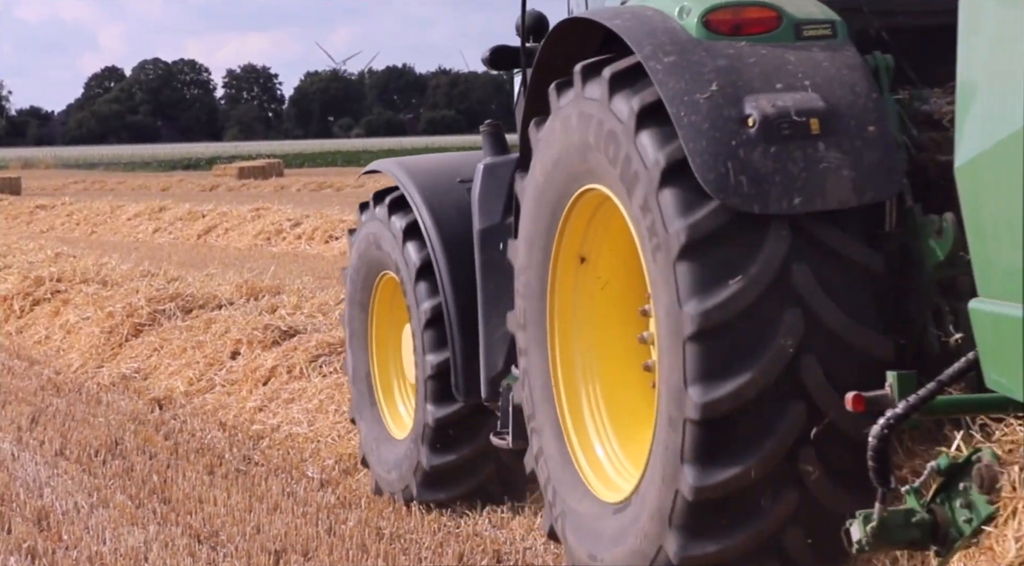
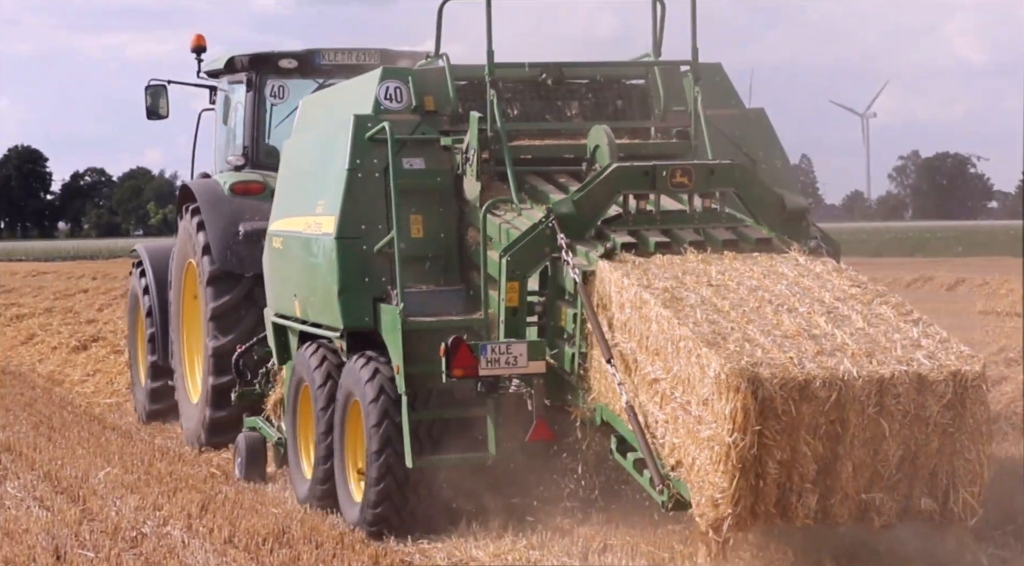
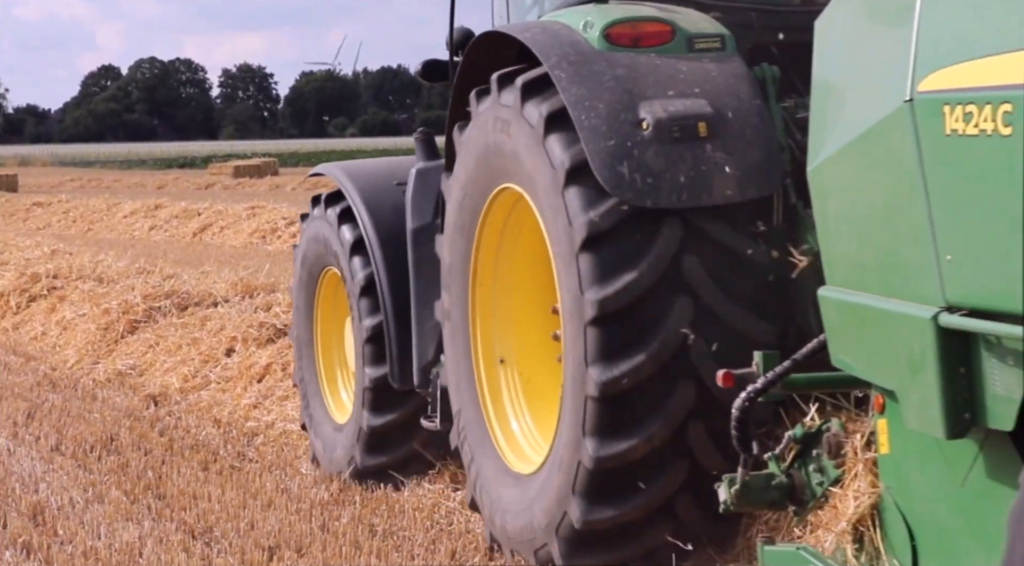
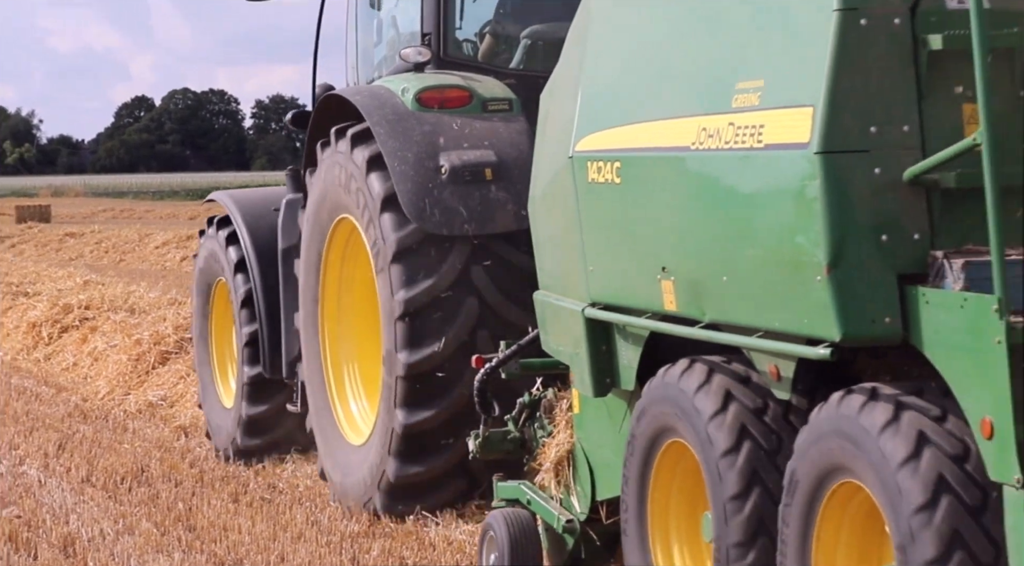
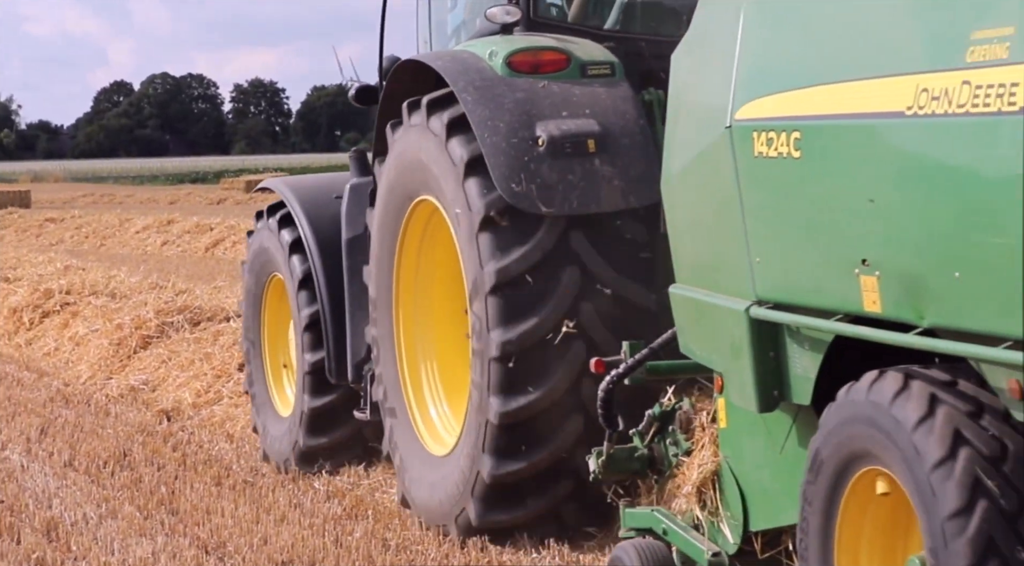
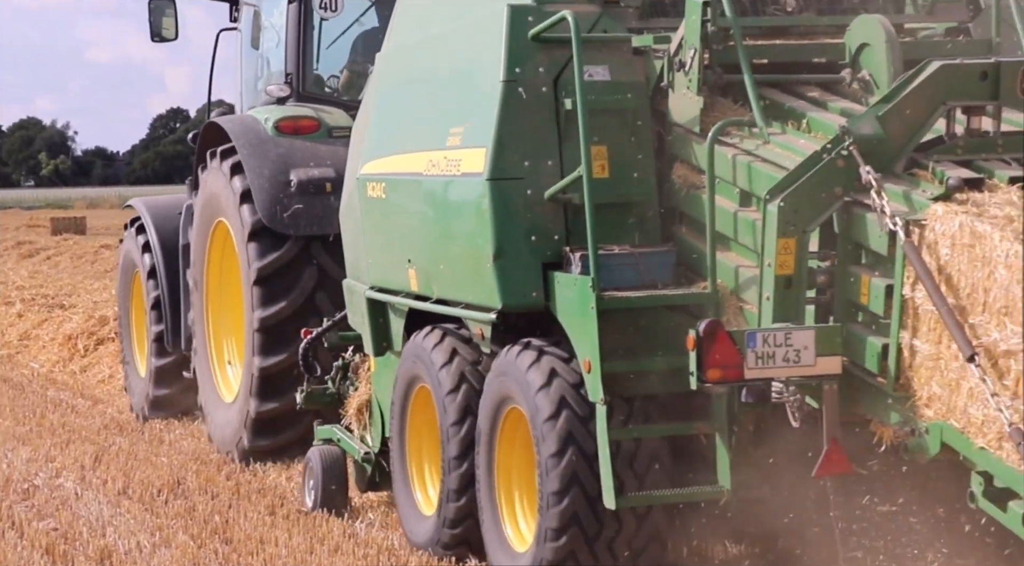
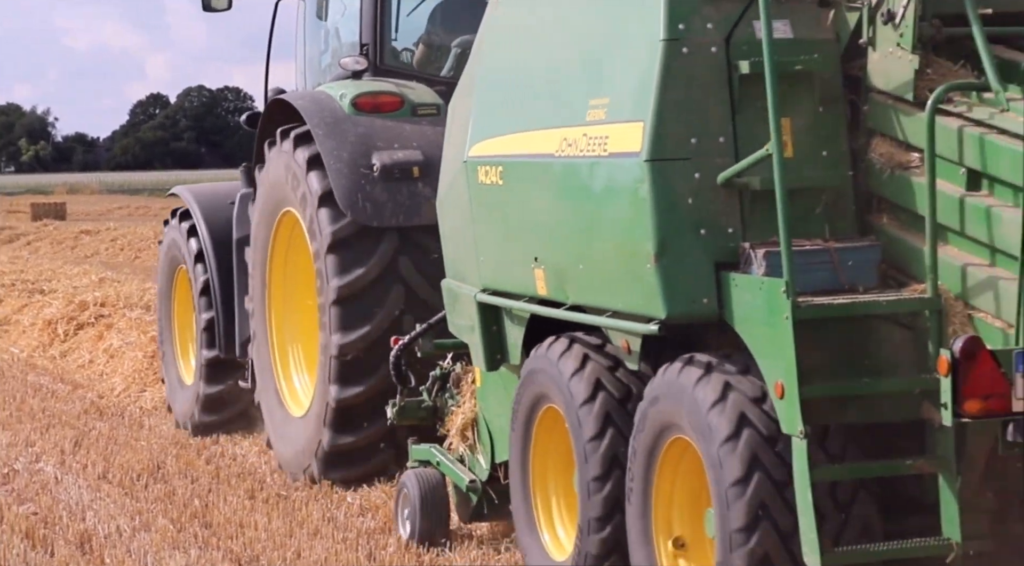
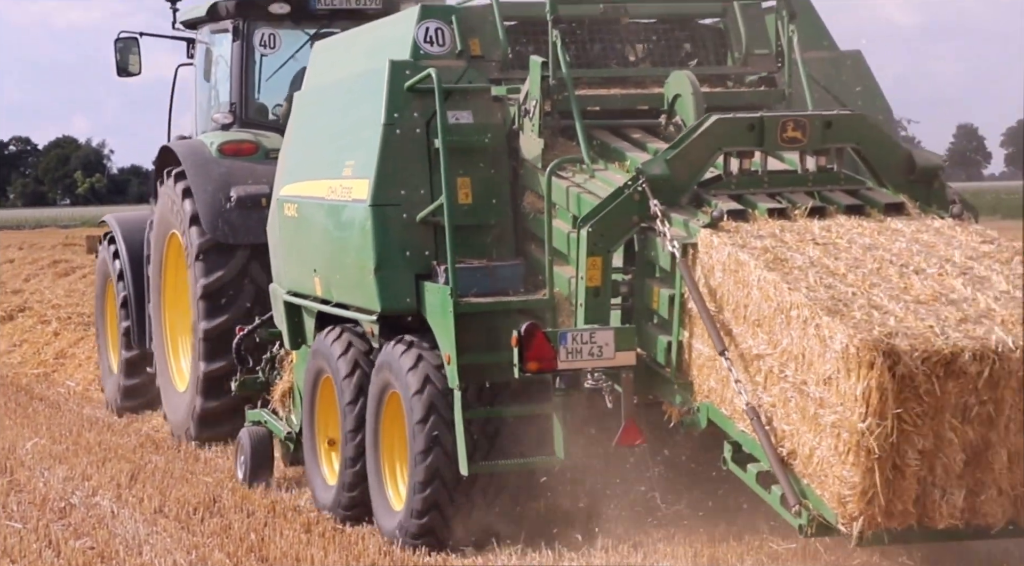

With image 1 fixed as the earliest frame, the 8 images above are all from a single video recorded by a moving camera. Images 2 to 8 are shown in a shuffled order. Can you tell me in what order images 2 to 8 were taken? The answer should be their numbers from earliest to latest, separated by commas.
3, 5, 4, 7, 6, 8, 2
